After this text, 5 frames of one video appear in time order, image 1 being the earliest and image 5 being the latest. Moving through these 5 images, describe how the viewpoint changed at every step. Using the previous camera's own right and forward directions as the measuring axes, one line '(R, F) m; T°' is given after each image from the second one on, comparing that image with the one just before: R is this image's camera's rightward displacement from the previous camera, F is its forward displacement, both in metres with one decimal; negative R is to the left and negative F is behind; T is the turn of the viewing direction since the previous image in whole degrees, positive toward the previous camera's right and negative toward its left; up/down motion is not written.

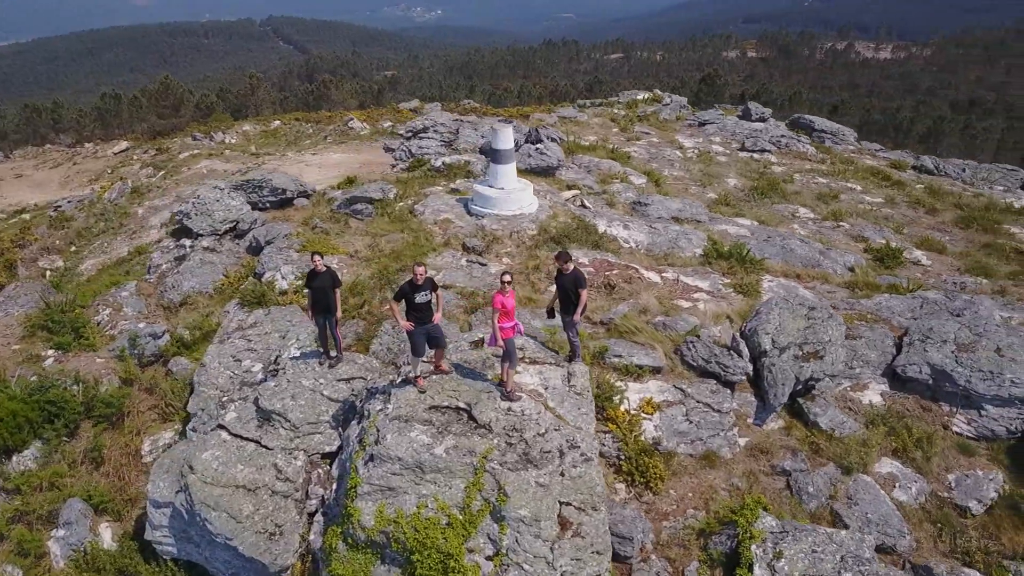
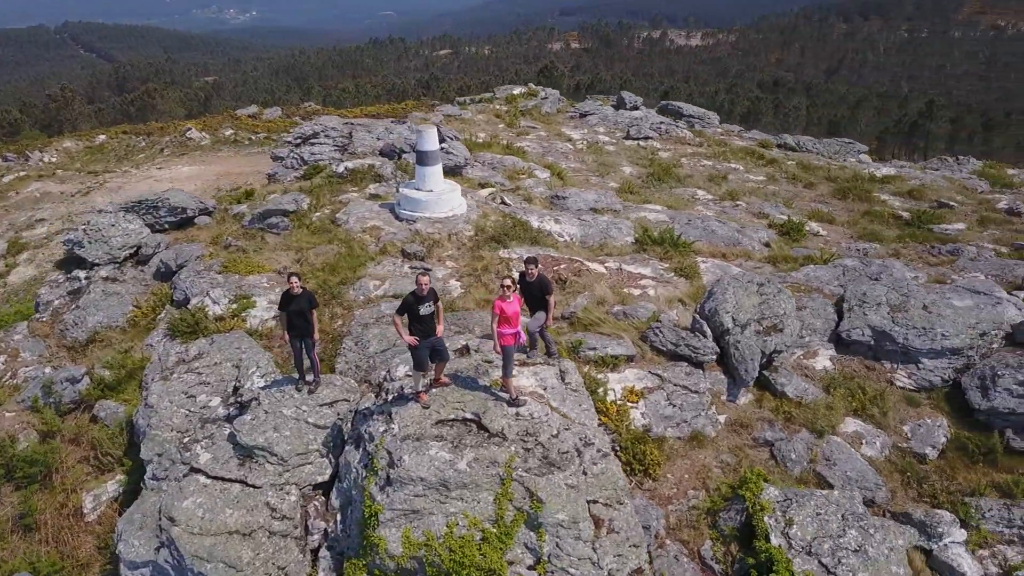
(-1.6, +0.3) m; +11°
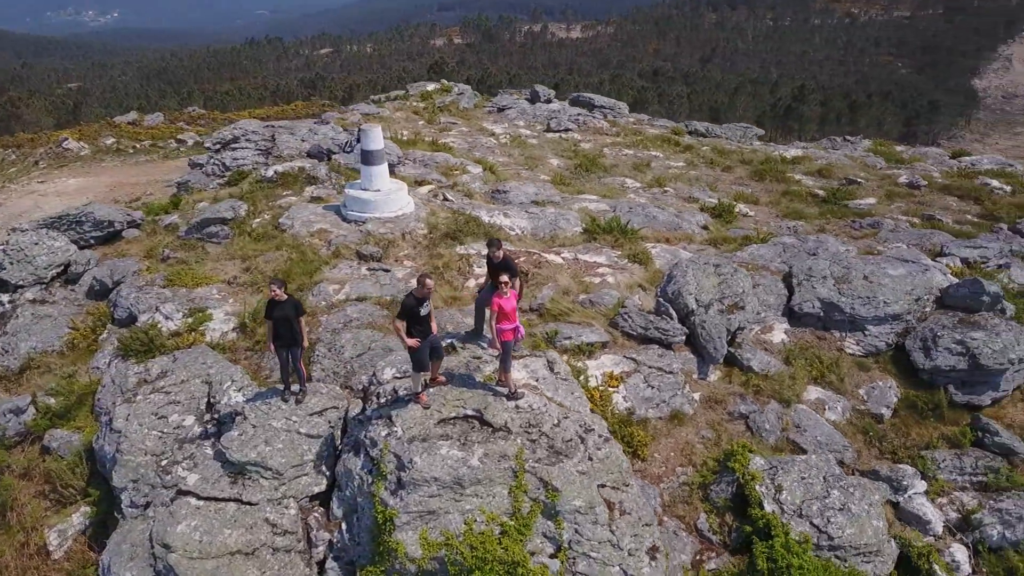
(-1.0, 0.0) m; +7°
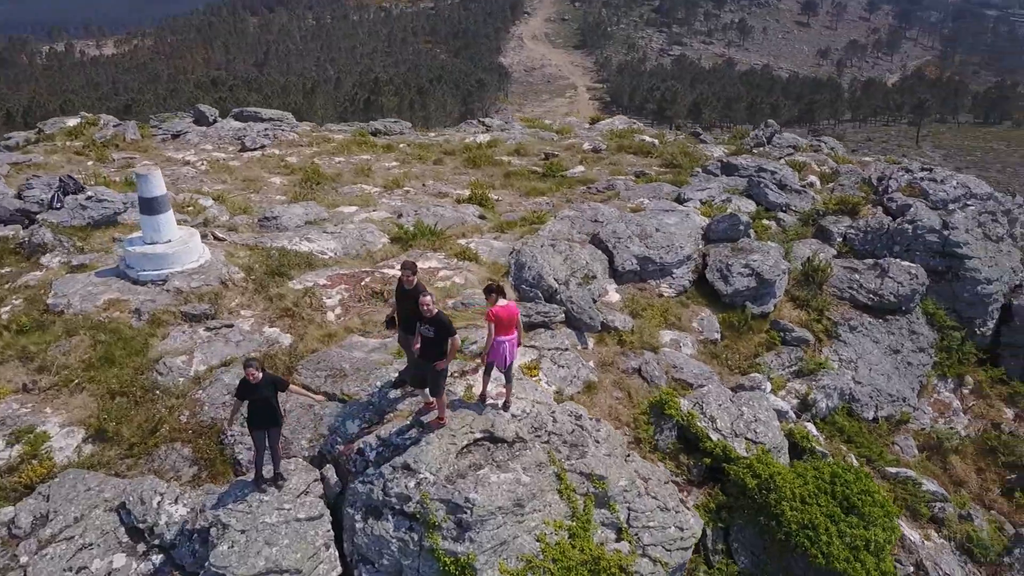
(-3.7, +1.0) m; +27°
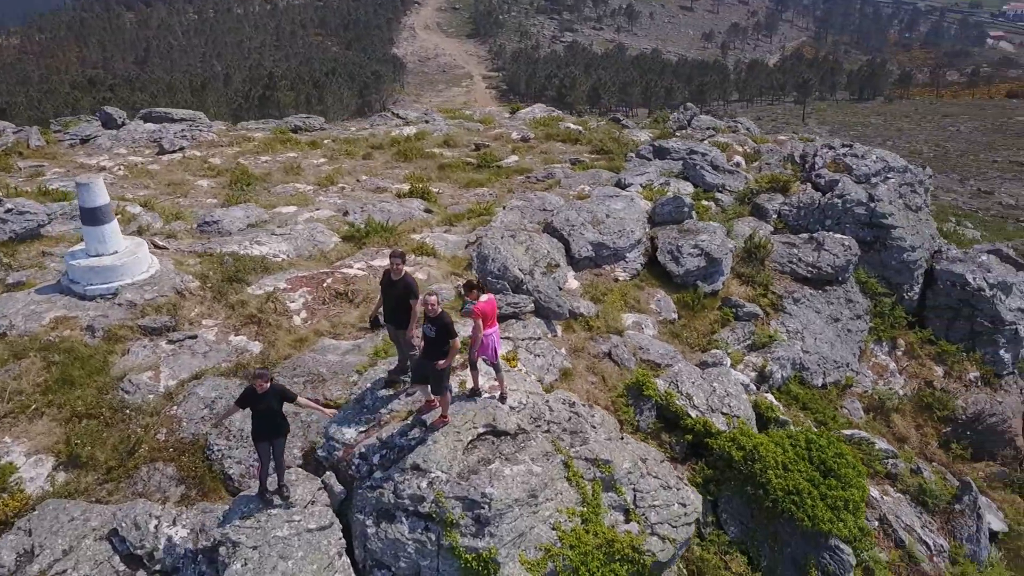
(-0.9, 0.0) m; +7°
